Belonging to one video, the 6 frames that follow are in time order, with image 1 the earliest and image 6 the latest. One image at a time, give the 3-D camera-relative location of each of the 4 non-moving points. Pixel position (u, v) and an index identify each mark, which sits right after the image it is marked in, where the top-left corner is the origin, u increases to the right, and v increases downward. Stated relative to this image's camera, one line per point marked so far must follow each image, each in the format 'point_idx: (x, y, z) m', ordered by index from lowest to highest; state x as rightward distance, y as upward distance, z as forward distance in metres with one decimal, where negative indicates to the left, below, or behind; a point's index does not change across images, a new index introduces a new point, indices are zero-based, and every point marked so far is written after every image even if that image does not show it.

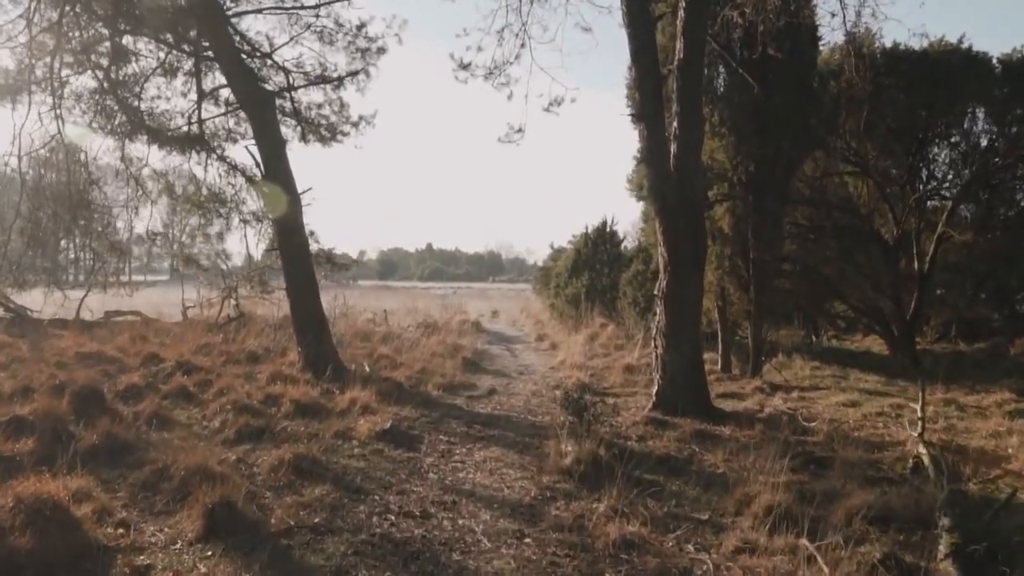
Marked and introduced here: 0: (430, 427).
0: (-0.7, -1.2, +7.6) m
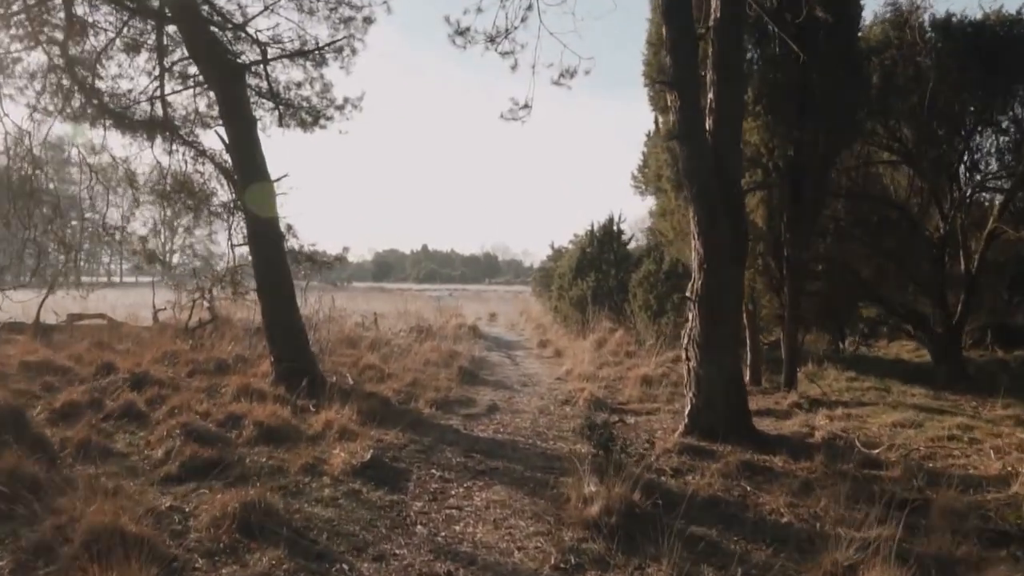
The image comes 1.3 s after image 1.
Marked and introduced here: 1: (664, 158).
0: (-0.6, -1.2, +6.2) m
1: (+1.8, +1.5, +10.7) m
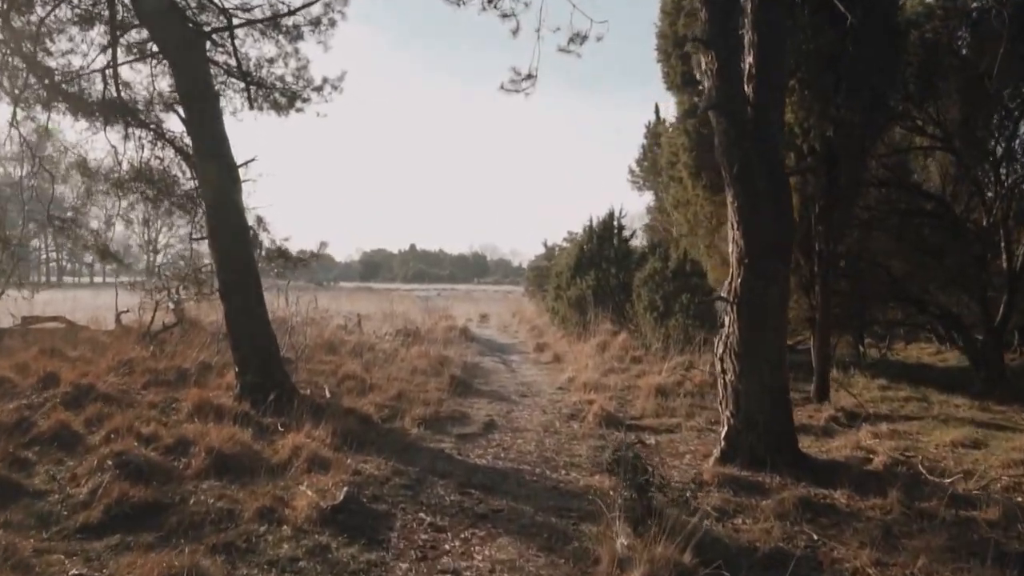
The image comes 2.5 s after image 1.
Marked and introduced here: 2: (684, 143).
0: (-0.6, -1.2, +5.1) m
1: (+1.8, +1.5, +9.5) m
2: (+1.8, +1.5, +9.5) m
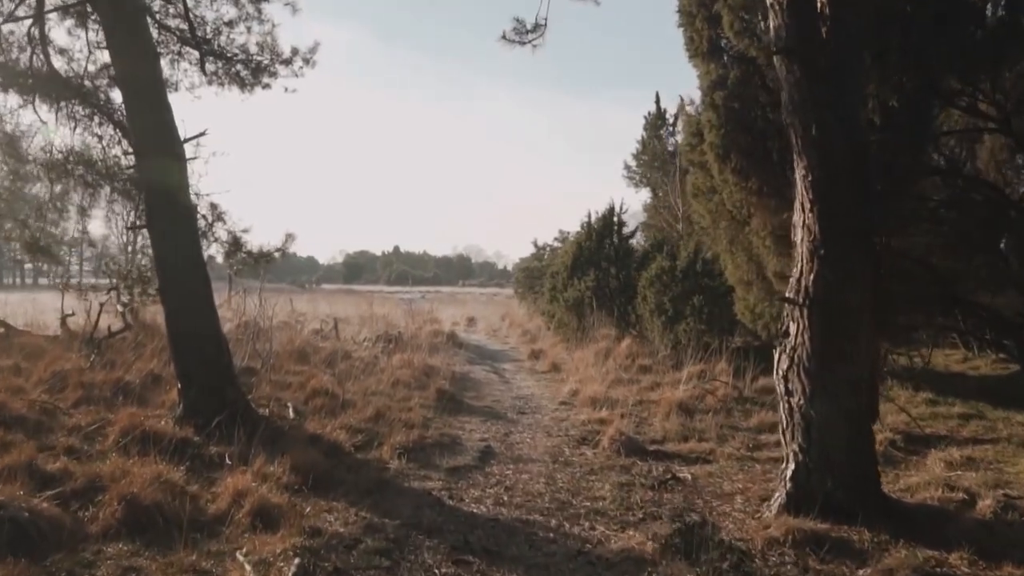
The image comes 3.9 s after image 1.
0: (-0.5, -1.2, +3.7) m
1: (+1.8, +1.5, +8.2) m
2: (+1.8, +1.5, +8.2) m
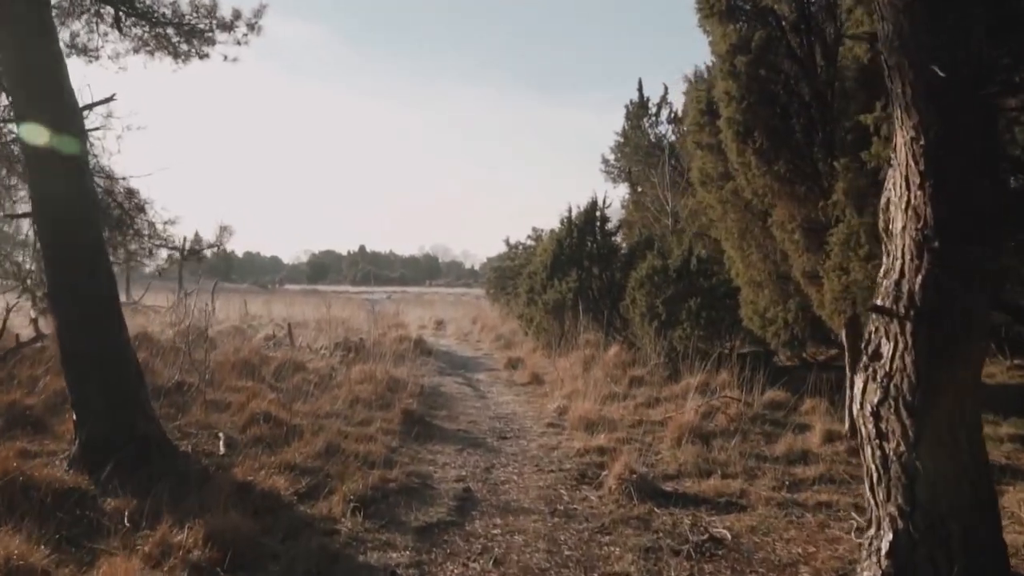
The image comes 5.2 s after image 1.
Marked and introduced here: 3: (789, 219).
0: (-0.5, -1.2, +2.4) m
1: (+1.6, +1.5, +7.0) m
2: (+1.6, +1.5, +6.9) m
3: (+2.1, +0.5, +6.9) m
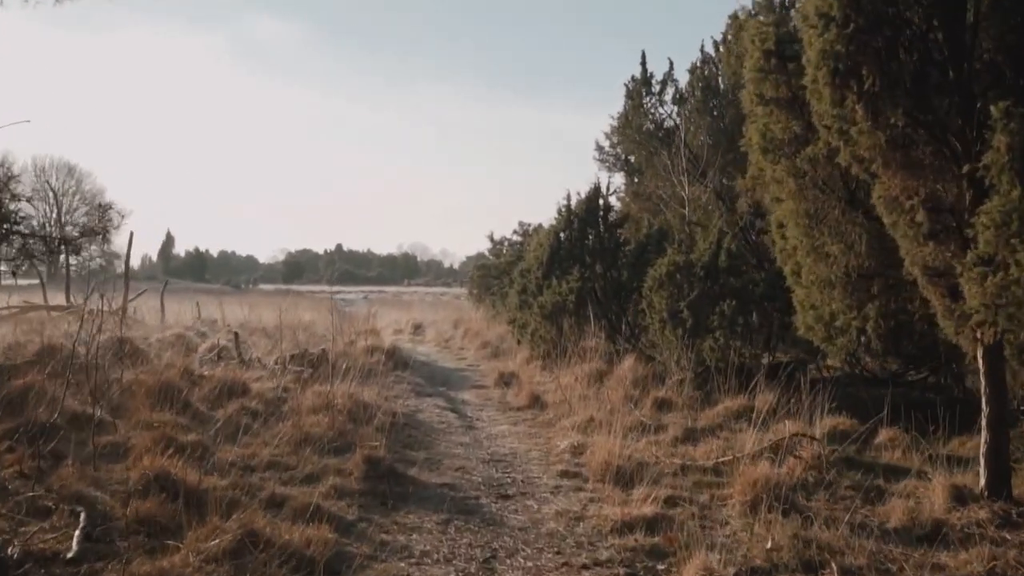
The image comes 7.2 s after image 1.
0: (-0.4, -1.2, +0.4) m
1: (+1.7, +1.5, +5.0) m
2: (+1.7, +1.5, +5.0) m
3: (+2.1, +0.5, +5.0) m
